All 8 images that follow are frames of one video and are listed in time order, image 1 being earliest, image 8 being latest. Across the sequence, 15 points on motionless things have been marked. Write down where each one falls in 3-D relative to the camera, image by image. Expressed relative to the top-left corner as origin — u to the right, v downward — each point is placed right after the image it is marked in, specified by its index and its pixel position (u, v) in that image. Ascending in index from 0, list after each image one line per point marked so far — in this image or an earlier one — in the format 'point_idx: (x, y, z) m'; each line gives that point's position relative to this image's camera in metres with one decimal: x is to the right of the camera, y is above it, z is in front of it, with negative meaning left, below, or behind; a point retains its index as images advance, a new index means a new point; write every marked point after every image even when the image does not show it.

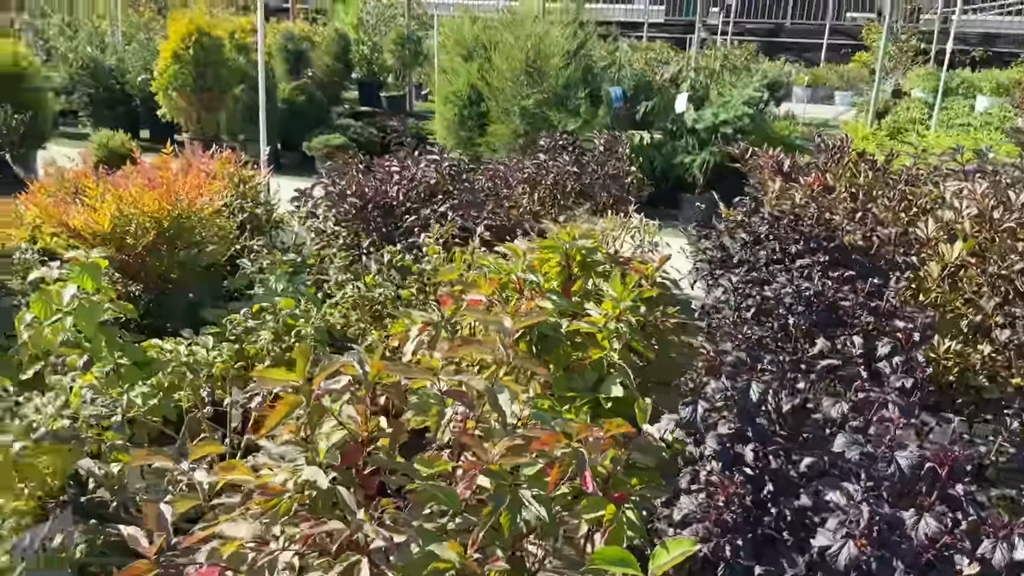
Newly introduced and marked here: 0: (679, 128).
0: (+1.5, +1.5, +7.6) m
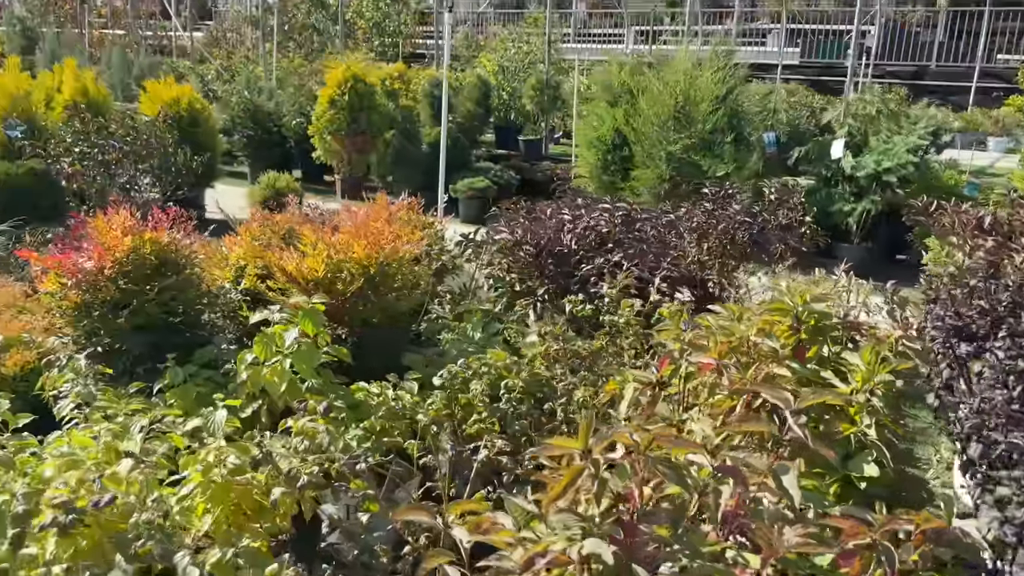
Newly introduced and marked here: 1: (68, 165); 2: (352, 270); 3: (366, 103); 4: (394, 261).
0: (+2.9, +1.0, +7.4) m
1: (-3.2, +0.9, +6.0) m
2: (-0.6, +0.1, +3.1) m
3: (-1.7, +2.2, +9.7) m
4: (-0.5, +0.1, +3.2) m
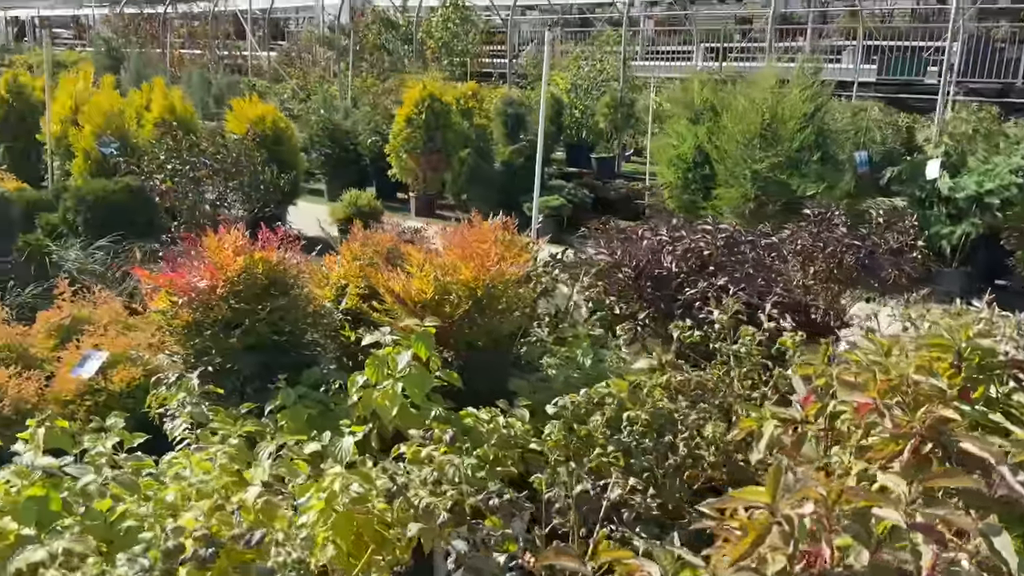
0: (+3.6, +0.8, +7.1) m
1: (-2.6, +0.8, +6.1) m
2: (-0.2, 0.0, +3.0) m
3: (-0.9, +2.0, +9.7) m
4: (0.0, 0.0, +3.1) m
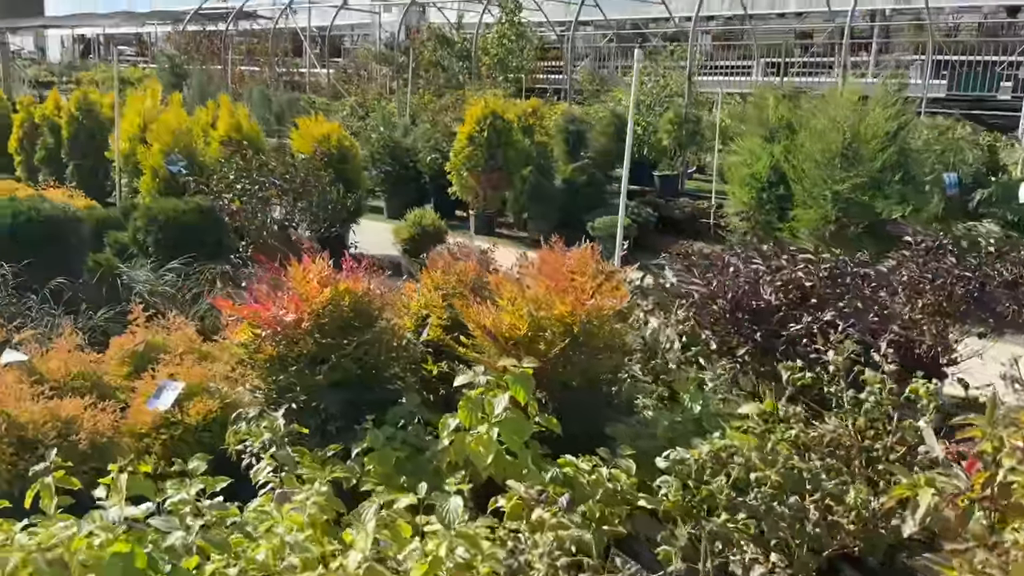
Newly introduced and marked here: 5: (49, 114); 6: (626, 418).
0: (+4.1, +0.6, +6.7) m
1: (-2.1, +0.6, +6.0) m
2: (+0.1, -0.1, +2.8) m
3: (-0.1, +1.7, +9.6) m
4: (+0.3, -0.1, +2.9) m
5: (-5.2, +1.9, +9.2) m
6: (+0.4, -0.4, +2.9) m
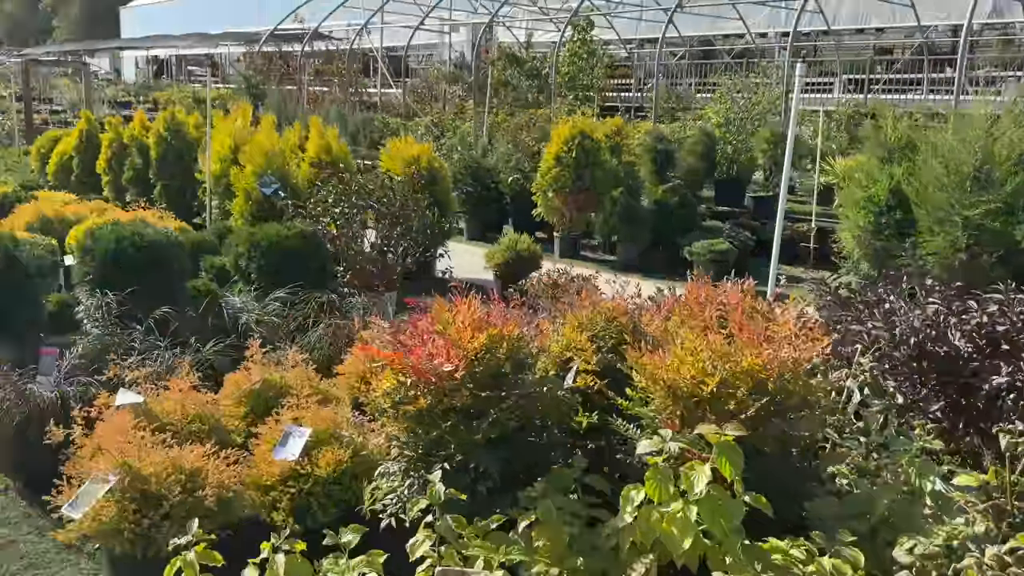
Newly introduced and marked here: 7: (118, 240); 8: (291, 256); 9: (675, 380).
0: (+4.9, +0.3, +6.1) m
1: (-1.3, +0.4, +5.8) m
2: (+0.7, -0.3, +2.5) m
3: (+0.9, +1.4, +9.2) m
4: (+0.8, -0.3, +2.5) m
5: (-4.2, +1.7, +9.2) m
6: (+0.9, -0.6, +2.5) m
7: (-2.2, +0.3, +4.6) m
8: (-1.4, +0.2, +5.2) m
9: (+0.5, -0.3, +2.5) m
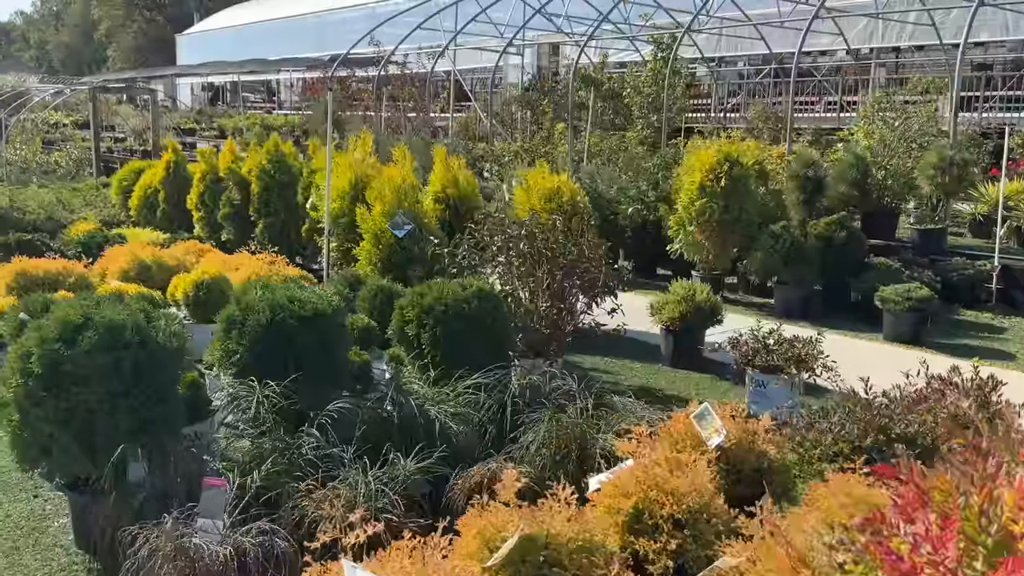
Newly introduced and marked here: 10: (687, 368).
0: (+6.1, -0.1, +4.7) m
1: (-0.1, 0.0, +4.8) m
2: (+1.7, -0.6, +1.3) m
3: (+2.2, +1.0, +8.1) m
4: (+1.9, -0.6, +1.3) m
5: (-2.8, +1.2, +8.3) m
6: (+2.0, -0.9, +1.3) m
7: (-1.0, -0.1, +3.6) m
8: (-0.2, -0.2, +4.1) m
9: (+1.5, -0.6, +1.3) m
10: (+1.2, -0.6, +5.9) m
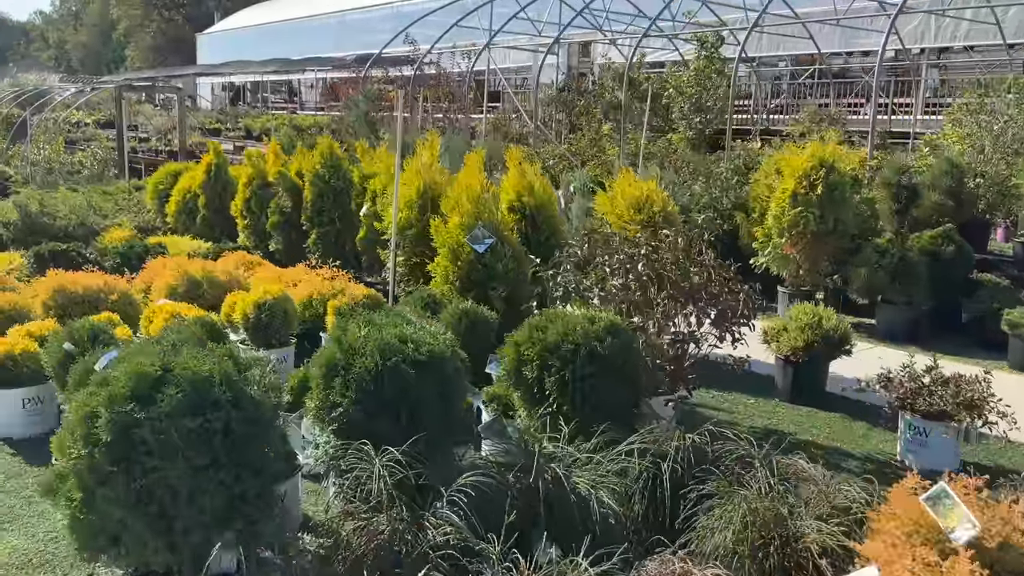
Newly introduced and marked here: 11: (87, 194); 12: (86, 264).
0: (+6.7, -0.3, +3.9) m
1: (+0.5, -0.1, +4.1) m
2: (+2.3, -0.8, +0.6) m
3: (+2.9, +0.8, +7.4) m
4: (+2.4, -0.7, +0.6) m
5: (-2.1, +1.1, +7.7) m
6: (+2.5, -1.1, +0.6) m
7: (-0.4, -0.3, +3.0) m
8: (+0.4, -0.3, +3.4) m
9: (+2.1, -0.7, +0.6) m
10: (+1.9, -0.7, +5.2) m
11: (-5.0, +1.1, +9.8) m
12: (-3.6, +0.2, +7.0) m
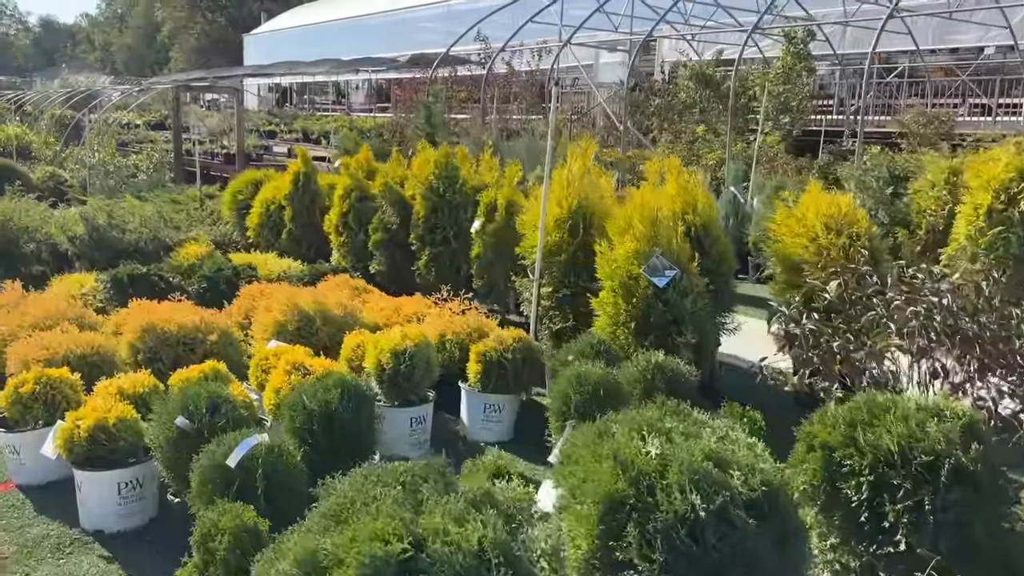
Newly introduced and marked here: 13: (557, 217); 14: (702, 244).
0: (+7.7, -0.6, +2.6) m
1: (+1.5, -0.3, +3.0) m
2: (+3.1, -1.0, -0.6) m
3: (+4.0, +0.5, +6.2) m
4: (+3.2, -1.0, -0.5) m
5: (-1.0, +0.9, +6.7) m
6: (+3.3, -1.3, -0.6) m
7: (+0.5, -0.5, +1.9) m
8: (+1.3, -0.6, +2.3) m
9: (+2.9, -1.0, -0.5) m
10: (+2.8, -1.0, +4.0) m
11: (-3.8, +0.9, +8.9) m
12: (-2.5, 0.0, +6.1) m
13: (+0.3, +0.4, +5.0) m
14: (+1.2, +0.3, +5.1) m
